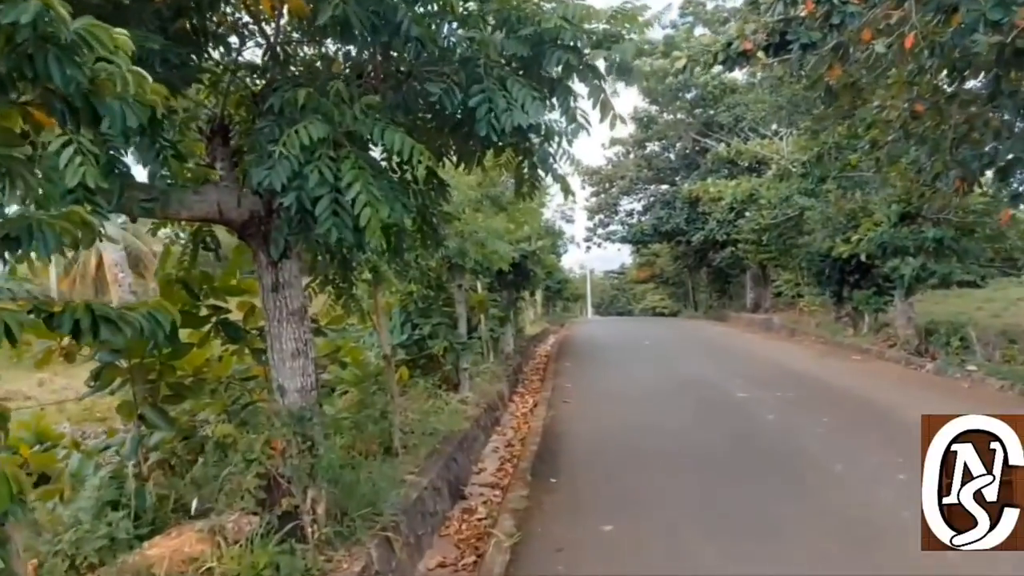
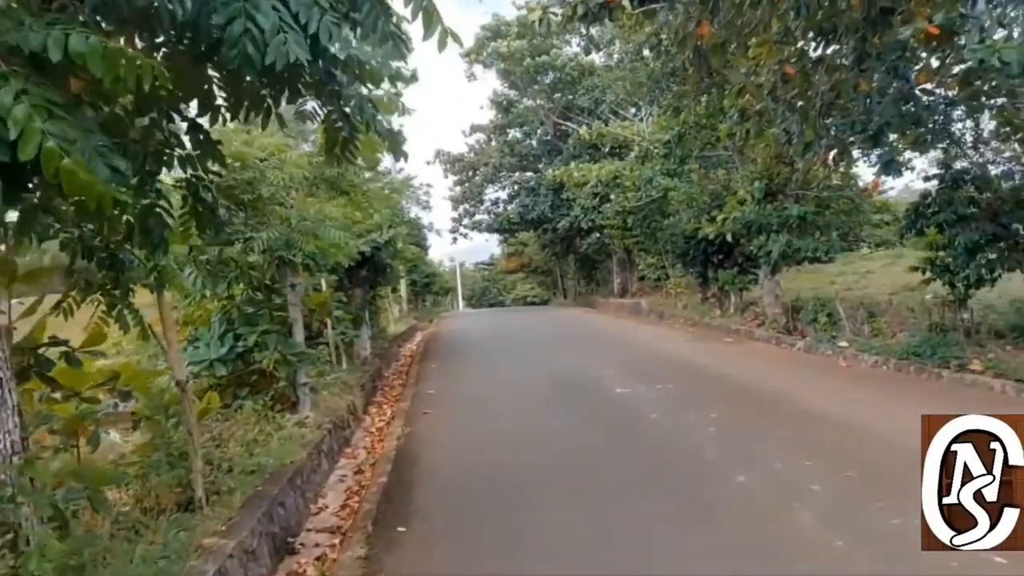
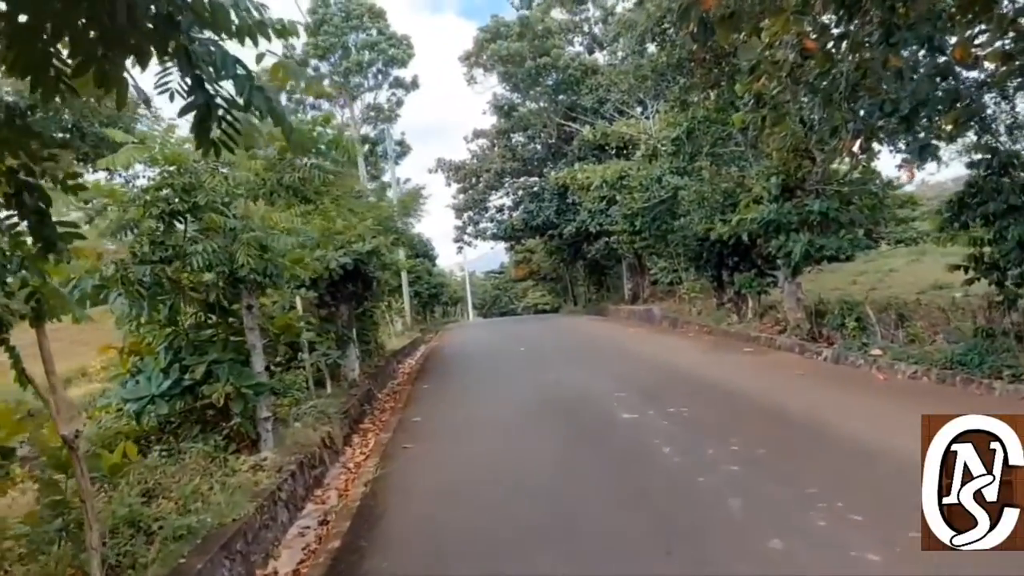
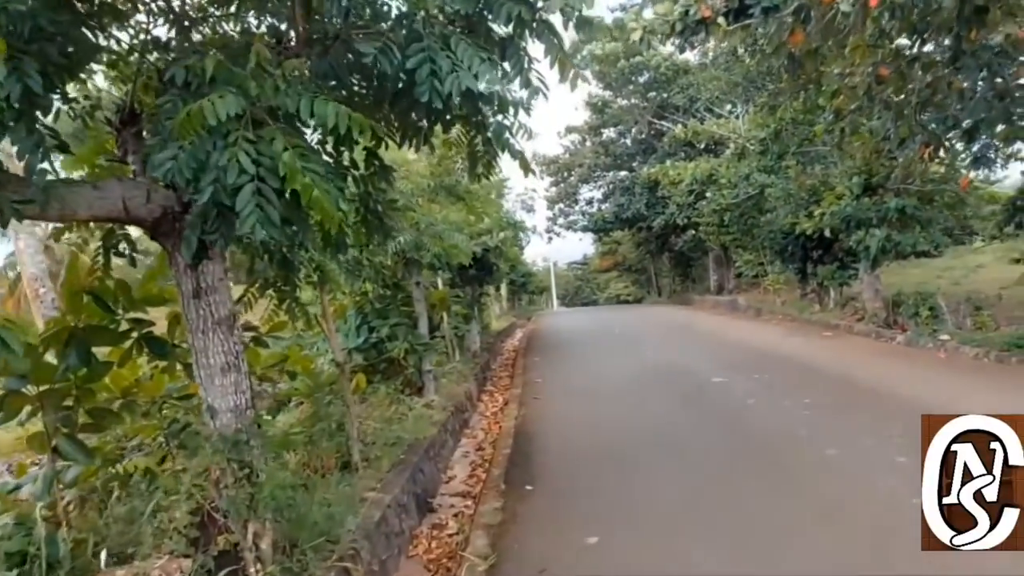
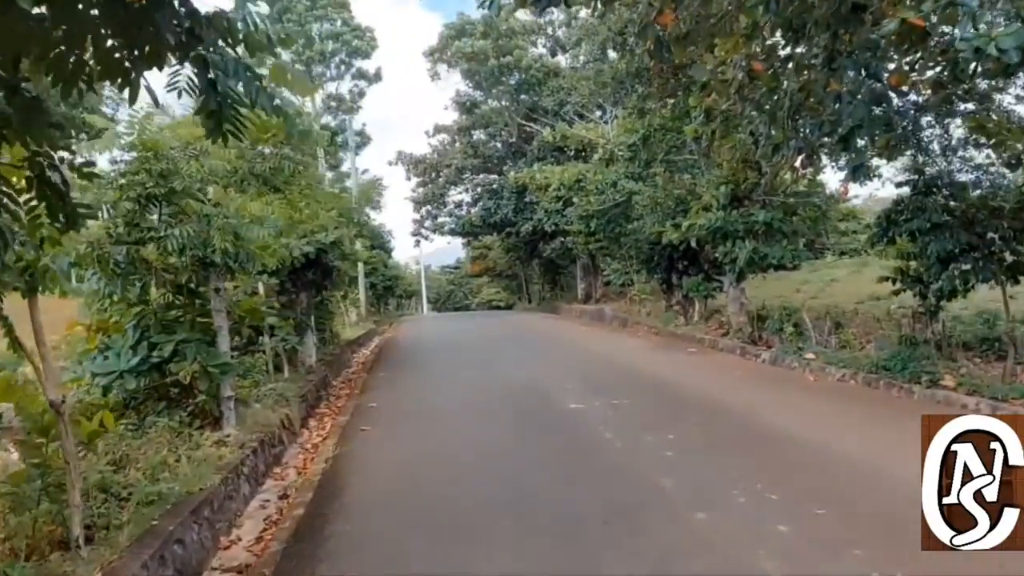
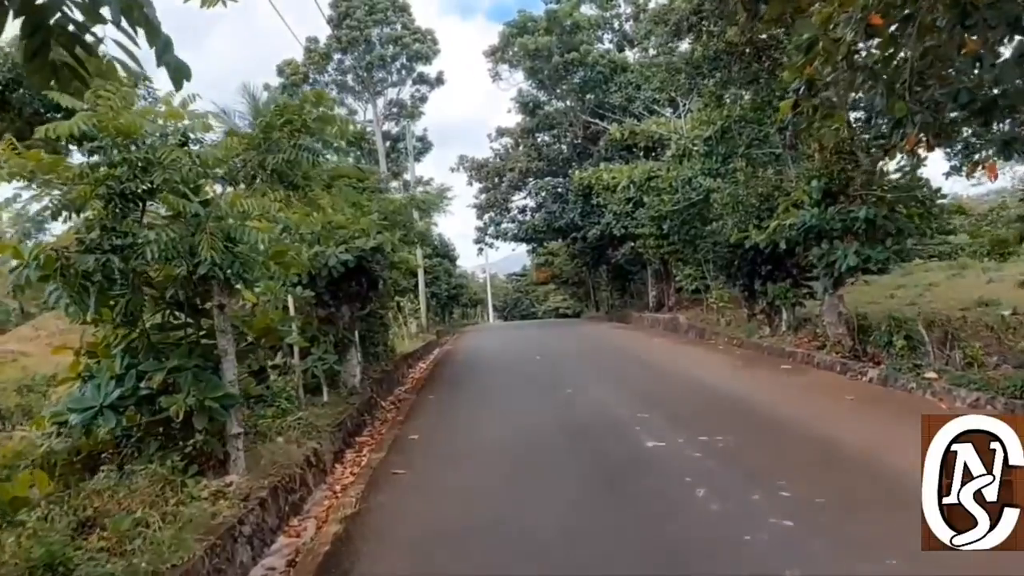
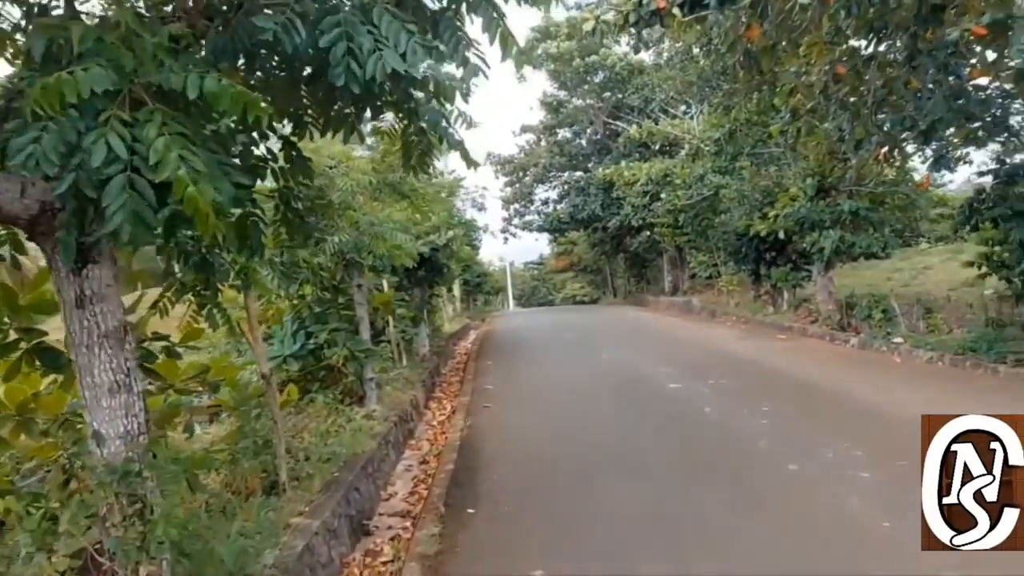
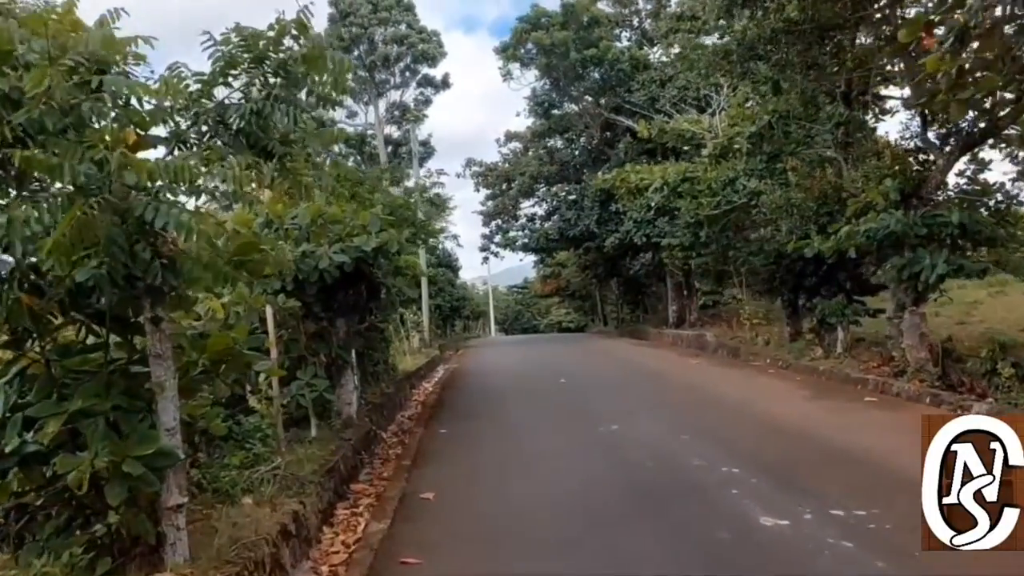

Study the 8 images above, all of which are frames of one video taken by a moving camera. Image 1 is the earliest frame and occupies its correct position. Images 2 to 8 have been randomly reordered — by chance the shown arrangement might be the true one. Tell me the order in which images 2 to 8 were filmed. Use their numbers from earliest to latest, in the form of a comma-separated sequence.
4, 7, 2, 5, 3, 6, 8
